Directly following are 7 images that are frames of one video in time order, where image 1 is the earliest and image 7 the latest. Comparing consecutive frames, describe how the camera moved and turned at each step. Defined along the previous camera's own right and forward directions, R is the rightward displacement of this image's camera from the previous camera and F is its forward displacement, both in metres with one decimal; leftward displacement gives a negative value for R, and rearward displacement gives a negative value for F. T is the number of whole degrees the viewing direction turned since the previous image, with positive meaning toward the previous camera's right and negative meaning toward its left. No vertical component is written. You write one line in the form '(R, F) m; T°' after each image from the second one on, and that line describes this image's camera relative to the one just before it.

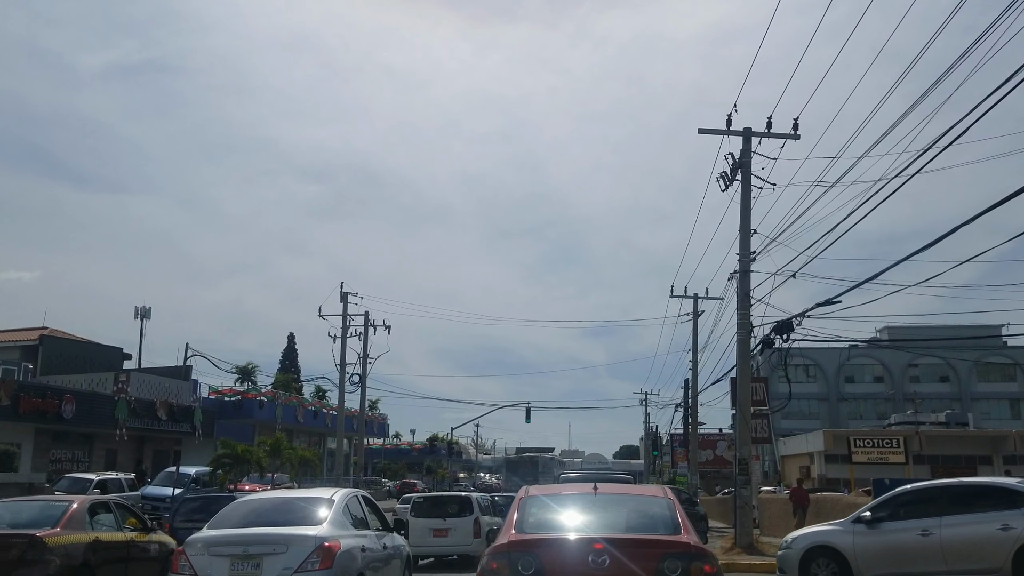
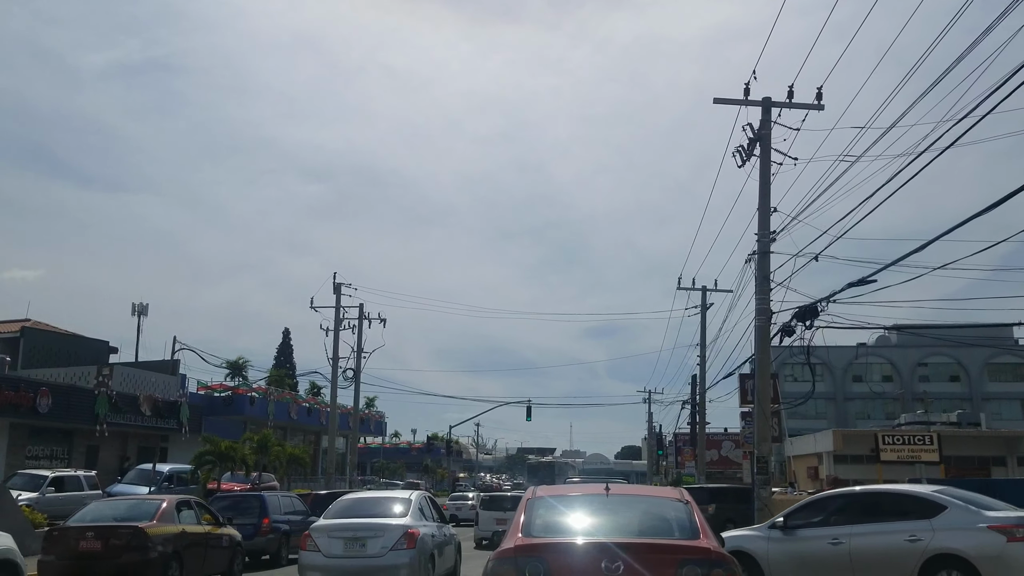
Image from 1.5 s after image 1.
(0.0, +0.4) m; 0°
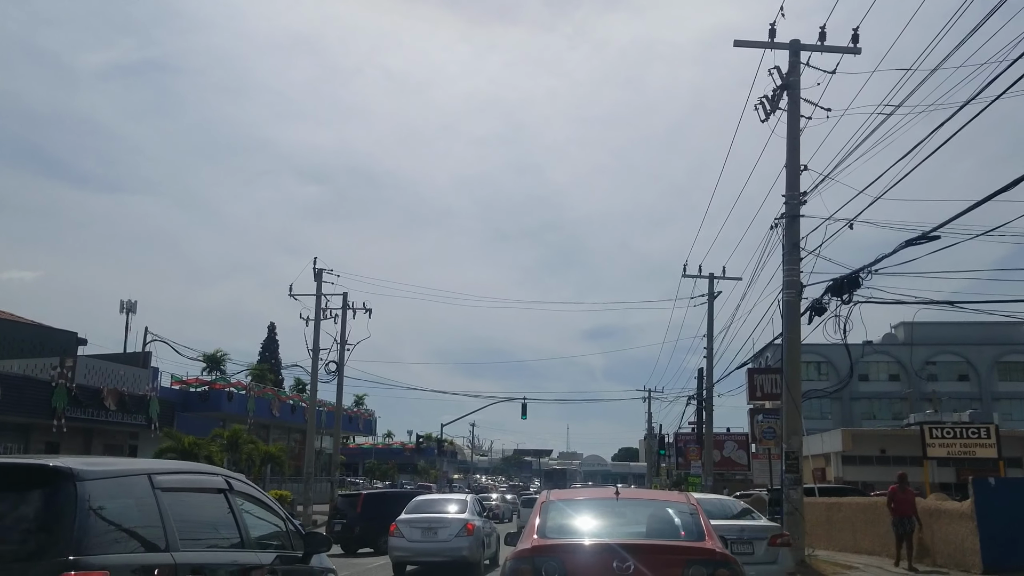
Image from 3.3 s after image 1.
(0.0, +0.6) m; 0°
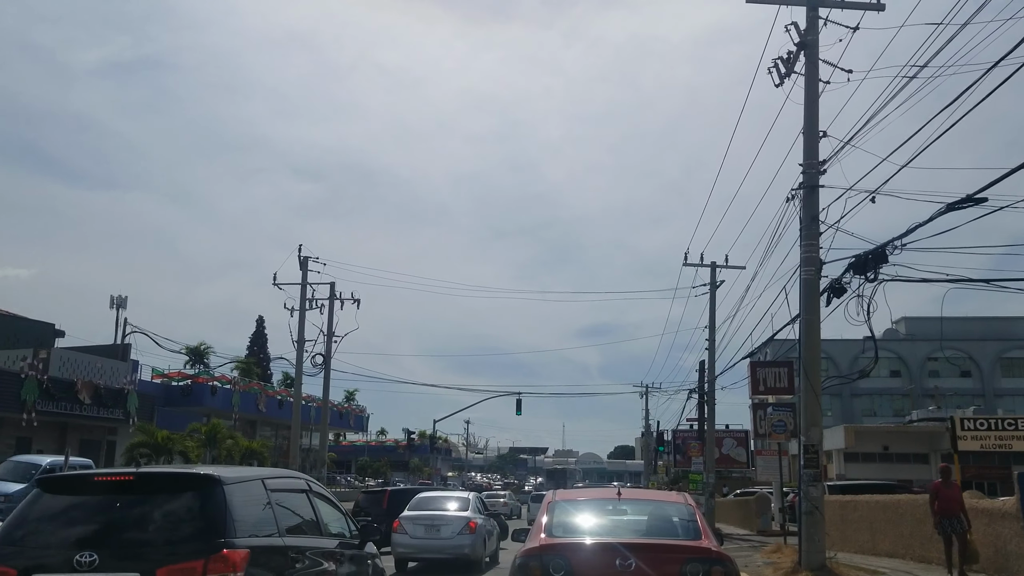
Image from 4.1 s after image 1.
(0.0, +0.3) m; 0°
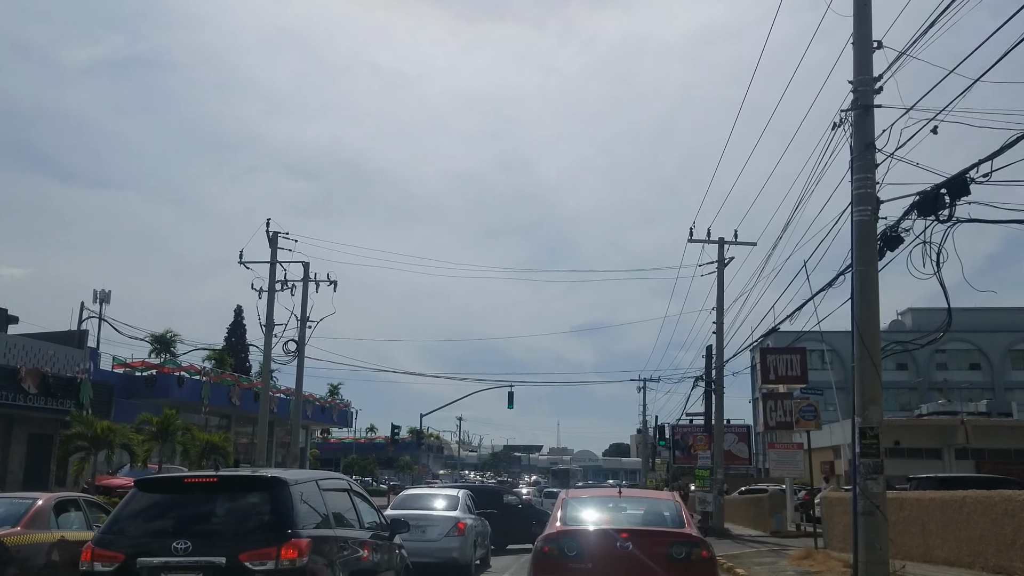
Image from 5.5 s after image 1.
(0.0, +0.7) m; 0°
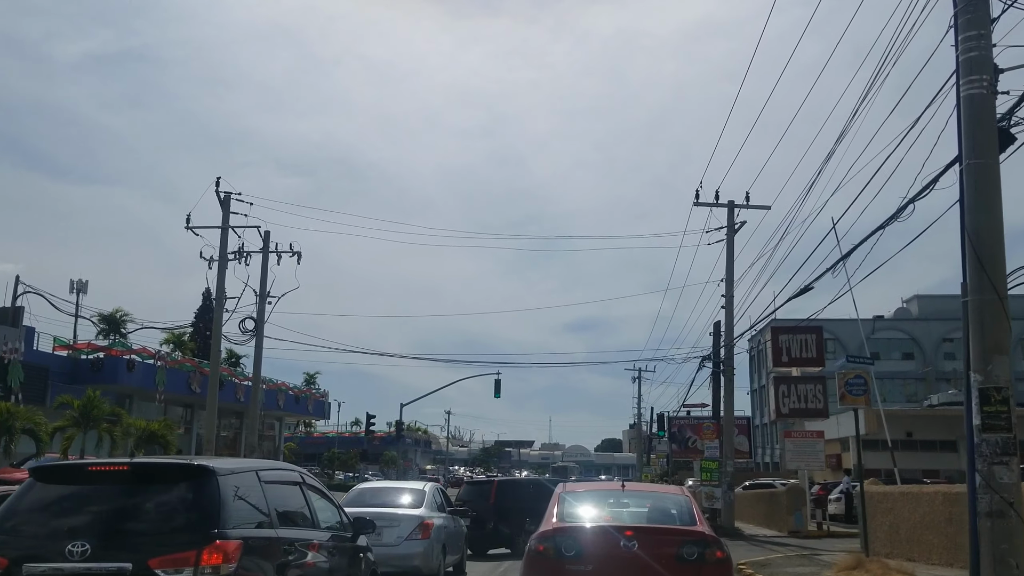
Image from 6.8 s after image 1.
(+0.1, +0.8) m; +1°
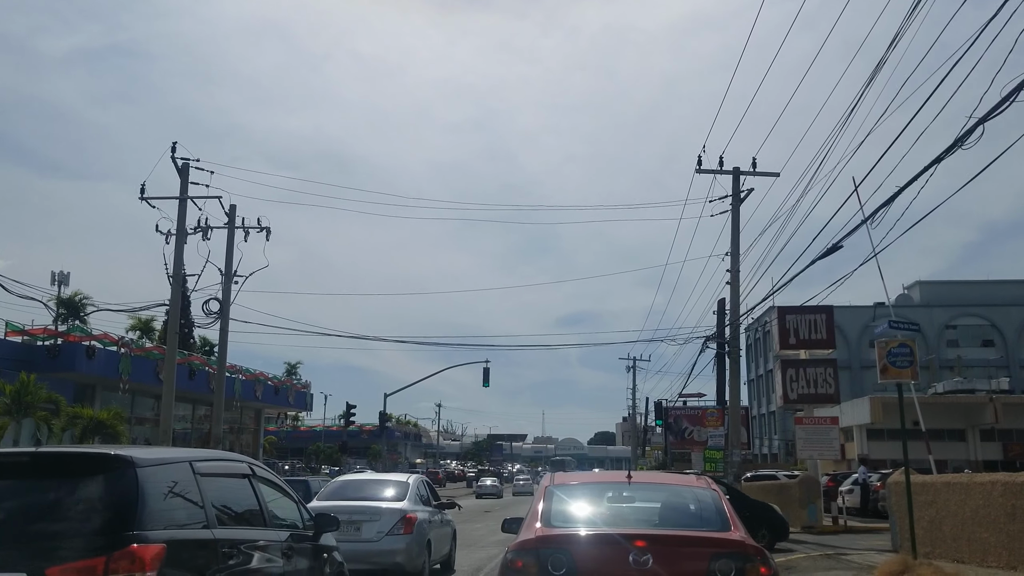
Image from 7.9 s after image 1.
(0.0, +0.5) m; 0°
